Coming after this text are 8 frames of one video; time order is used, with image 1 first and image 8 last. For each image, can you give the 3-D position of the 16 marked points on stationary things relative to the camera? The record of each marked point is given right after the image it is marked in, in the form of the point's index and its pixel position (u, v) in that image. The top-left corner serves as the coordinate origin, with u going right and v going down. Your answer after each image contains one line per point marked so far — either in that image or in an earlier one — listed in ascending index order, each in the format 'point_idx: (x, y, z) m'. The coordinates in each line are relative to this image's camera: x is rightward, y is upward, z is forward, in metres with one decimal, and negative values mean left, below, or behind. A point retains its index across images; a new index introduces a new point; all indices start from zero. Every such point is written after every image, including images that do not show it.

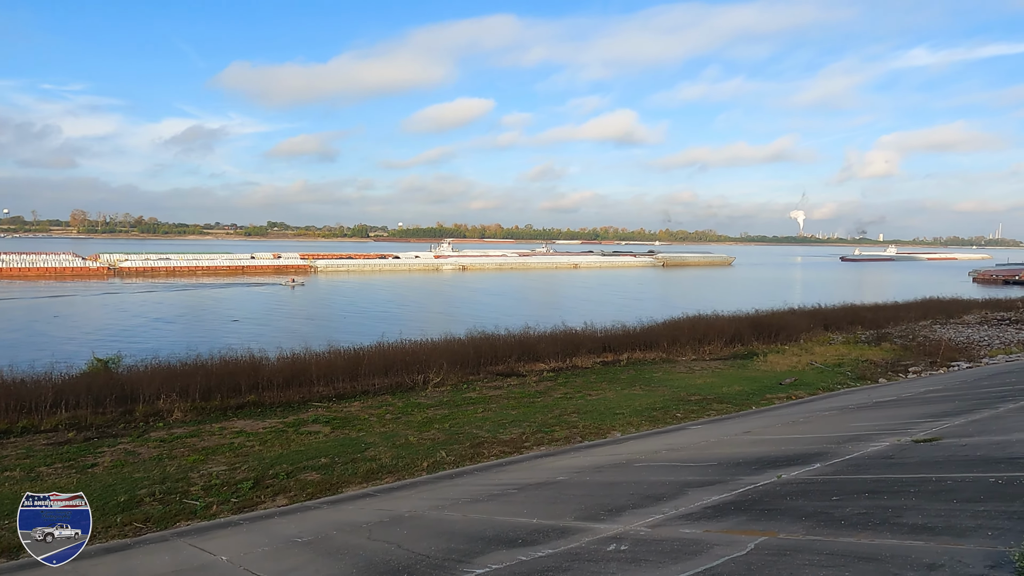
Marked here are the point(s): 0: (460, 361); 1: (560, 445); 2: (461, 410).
0: (-1.6, -2.2, +19.6) m
1: (+0.8, -2.7, +11.6) m
2: (-1.2, -2.7, +14.8) m
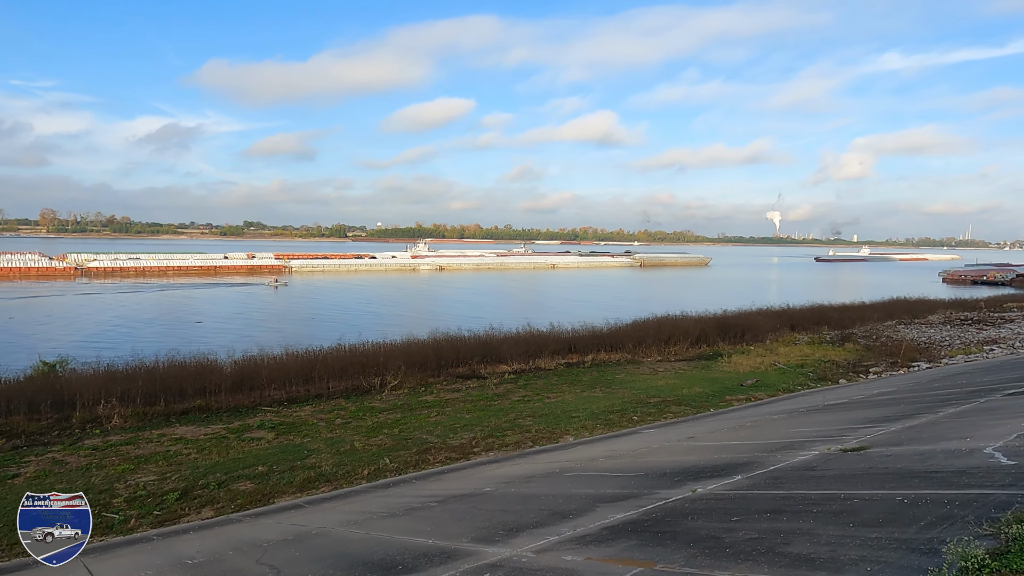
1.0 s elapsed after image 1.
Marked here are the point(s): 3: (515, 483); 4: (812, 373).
0: (-2.7, -2.2, +19.2) m
1: (0.0, -2.8, +11.3) m
2: (-2.1, -2.7, +14.5) m
3: (0.0, -1.9, +6.5) m
4: (+8.4, -2.4, +18.6) m
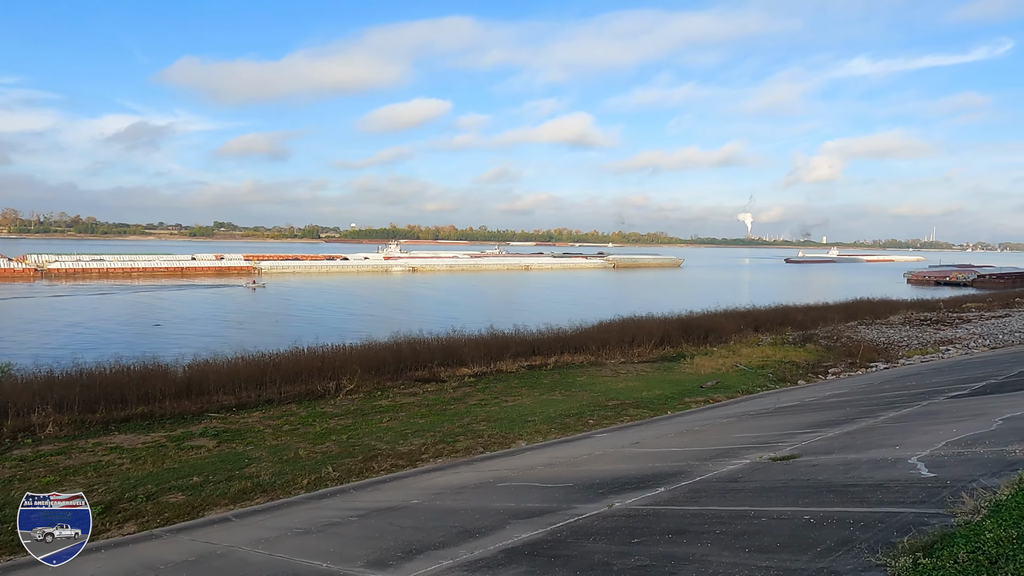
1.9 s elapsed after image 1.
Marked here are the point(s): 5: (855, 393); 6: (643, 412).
0: (-3.8, -2.2, +18.8) m
1: (-0.9, -2.8, +11.0) m
2: (-3.1, -2.8, +14.1) m
3: (-0.6, -1.9, +6.2) m
4: (+7.2, -2.4, +18.6) m
5: (+5.5, -1.7, +10.7) m
6: (+2.8, -2.7, +14.3) m
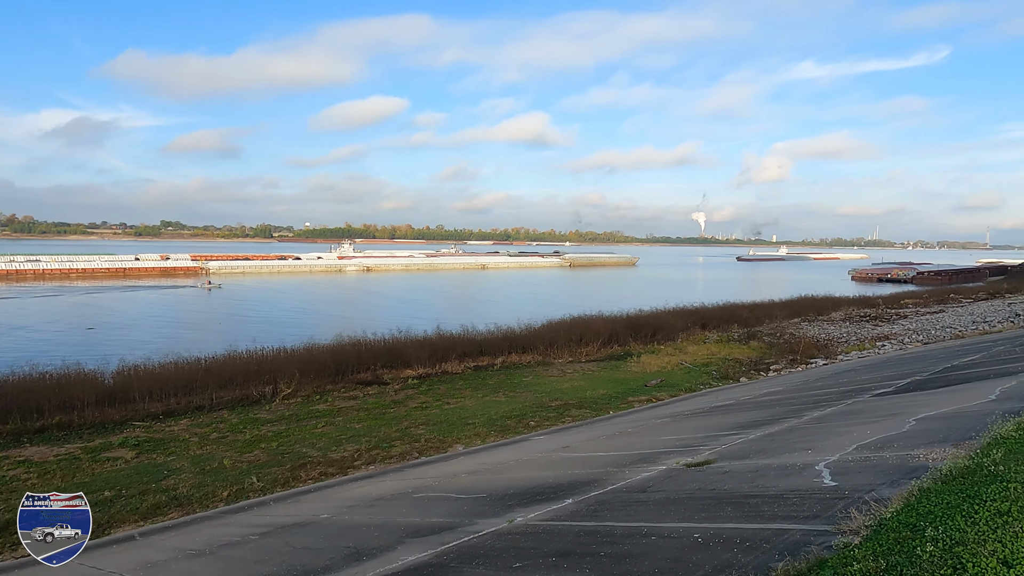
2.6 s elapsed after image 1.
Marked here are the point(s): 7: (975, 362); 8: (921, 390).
0: (-5.4, -2.2, +18.2) m
1: (-1.9, -2.8, +10.6) m
2: (-4.3, -2.8, +13.6) m
3: (-1.4, -2.0, +5.9) m
4: (+5.7, -2.4, +18.8) m
5: (+4.5, -1.7, +10.8) m
6: (+1.6, -2.7, +14.2) m
7: (+6.5, -1.1, +9.4) m
8: (+4.4, -1.1, +7.1) m
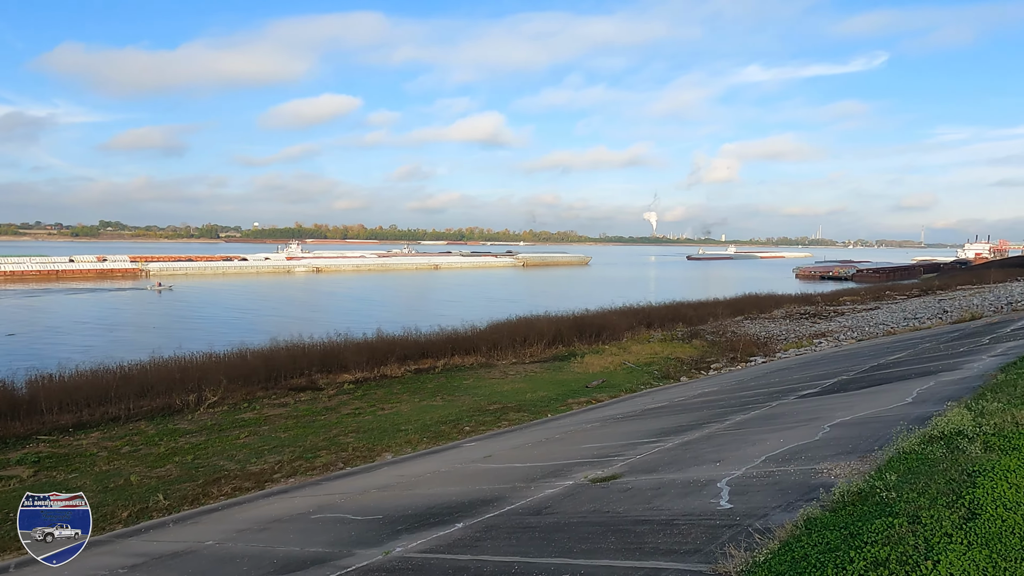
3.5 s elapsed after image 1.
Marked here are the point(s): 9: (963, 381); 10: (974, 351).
0: (-7.0, -2.3, +17.4) m
1: (-3.0, -2.8, +10.1) m
2: (-5.6, -2.8, +12.8) m
3: (-2.2, -2.0, +5.4) m
4: (+4.1, -2.3, +18.7) m
5: (+3.4, -1.6, +10.6) m
6: (+0.2, -2.7, +13.9) m
7: (+5.5, -1.0, +9.4) m
8: (+3.5, -1.1, +7.0) m
9: (+3.9, -0.8, +5.7) m
10: (+5.9, -0.8, +8.5) m
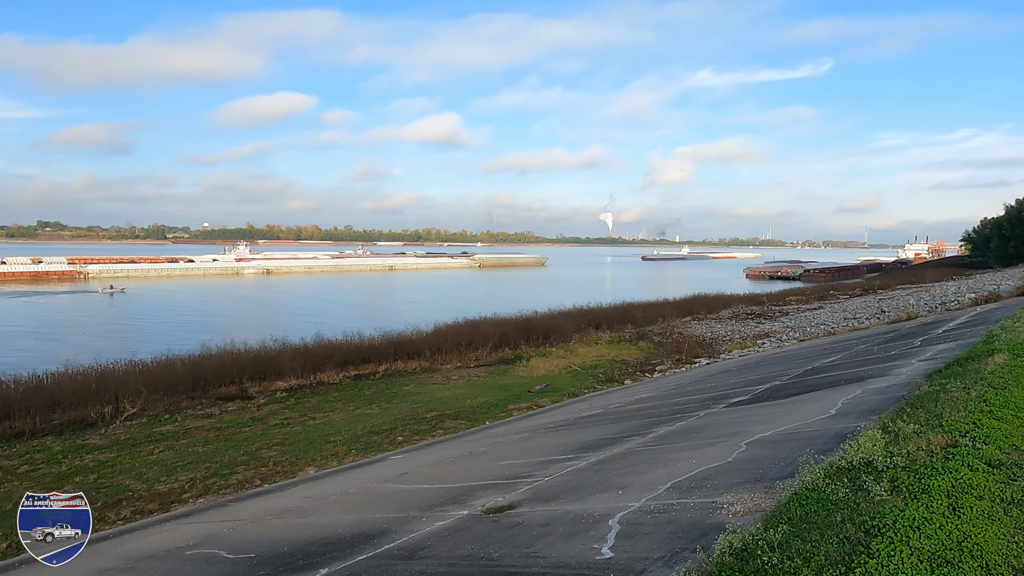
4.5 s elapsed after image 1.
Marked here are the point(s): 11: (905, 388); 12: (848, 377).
0: (-8.5, -2.4, +16.5) m
1: (-4.0, -2.9, +9.4) m
2: (-6.8, -2.9, +12.0) m
3: (-2.9, -2.0, +4.8) m
4: (+2.5, -2.4, +18.5) m
5: (+2.3, -1.7, +10.3) m
6: (-1.0, -2.7, +13.4) m
7: (+4.5, -1.1, +9.3) m
8: (+2.6, -1.1, +6.7) m
9: (+3.1, -0.8, +5.5) m
10: (+4.9, -0.8, +8.3) m
11: (+3.4, -0.9, +5.7) m
12: (+3.6, -0.9, +7.1) m
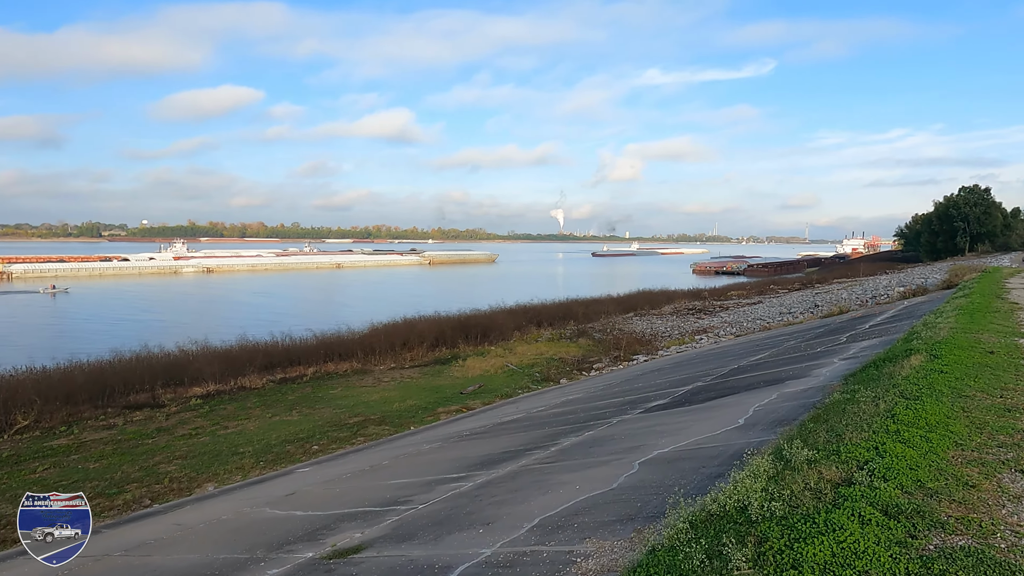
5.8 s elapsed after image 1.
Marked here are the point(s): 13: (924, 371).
0: (-10.1, -2.4, +15.2) m
1: (-5.1, -2.9, +8.5) m
2: (-8.1, -3.0, +10.9) m
3: (-3.7, -2.1, +3.9) m
4: (+0.7, -2.3, +18.0) m
5: (+1.1, -1.6, +9.9) m
6: (-2.4, -2.7, +12.7) m
7: (+3.3, -1.0, +9.0) m
8: (+1.7, -1.1, +6.3) m
9: (+2.2, -0.8, +5.1) m
10: (+3.8, -0.8, +8.1) m
11: (+2.5, -0.8, +5.3) m
12: (+2.6, -0.9, +6.7) m
13: (+3.3, -0.7, +5.4) m
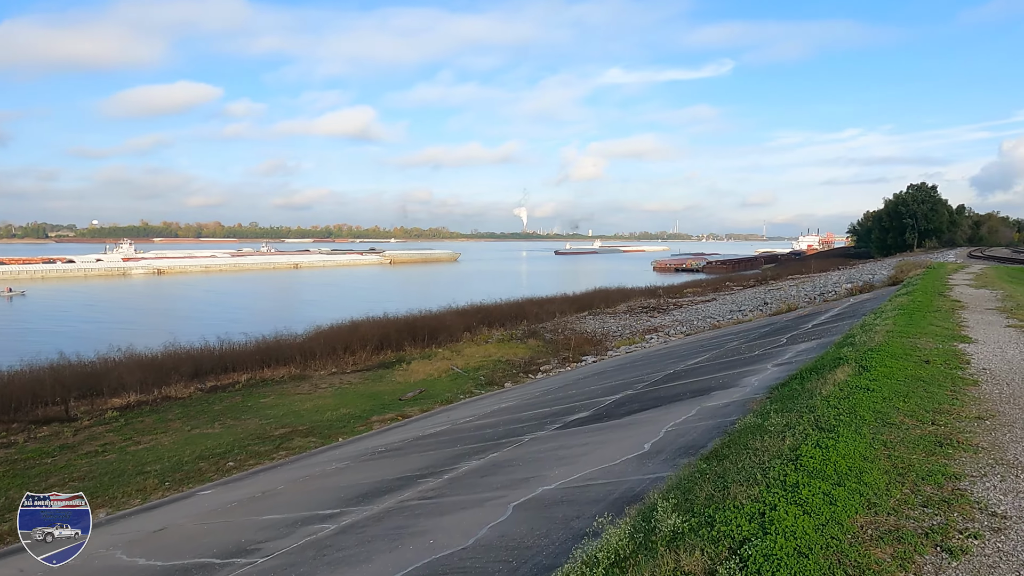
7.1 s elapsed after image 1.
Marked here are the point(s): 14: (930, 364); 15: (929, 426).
0: (-11.4, -2.5, +14.0) m
1: (-6.1, -3.0, +7.5) m
2: (-9.1, -3.1, +9.7) m
3: (-4.4, -2.1, +3.1) m
4: (-0.8, -2.3, +17.3) m
5: (0.0, -1.7, +9.2) m
6: (-3.6, -2.7, +11.9) m
7: (+2.3, -1.0, +8.4) m
8: (+0.8, -1.1, +5.7) m
9: (+1.4, -0.8, +4.5) m
10: (+2.9, -0.8, +7.6) m
11: (+1.7, -0.9, +4.8) m
12: (+1.7, -0.9, +6.2) m
13: (+2.5, -0.7, +4.9) m
14: (+3.5, -0.6, +5.6) m
15: (+2.6, -0.8, +4.1) m
